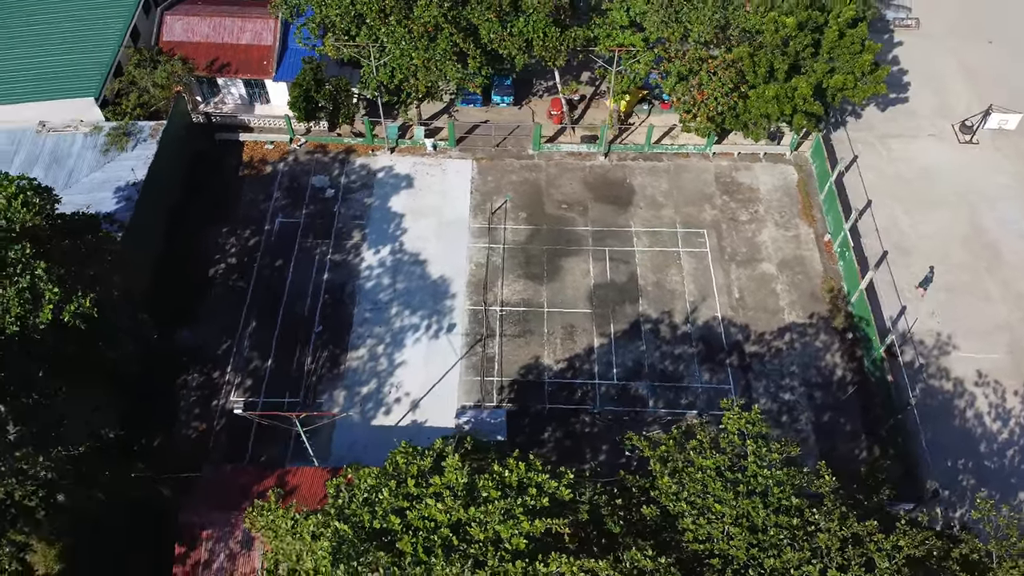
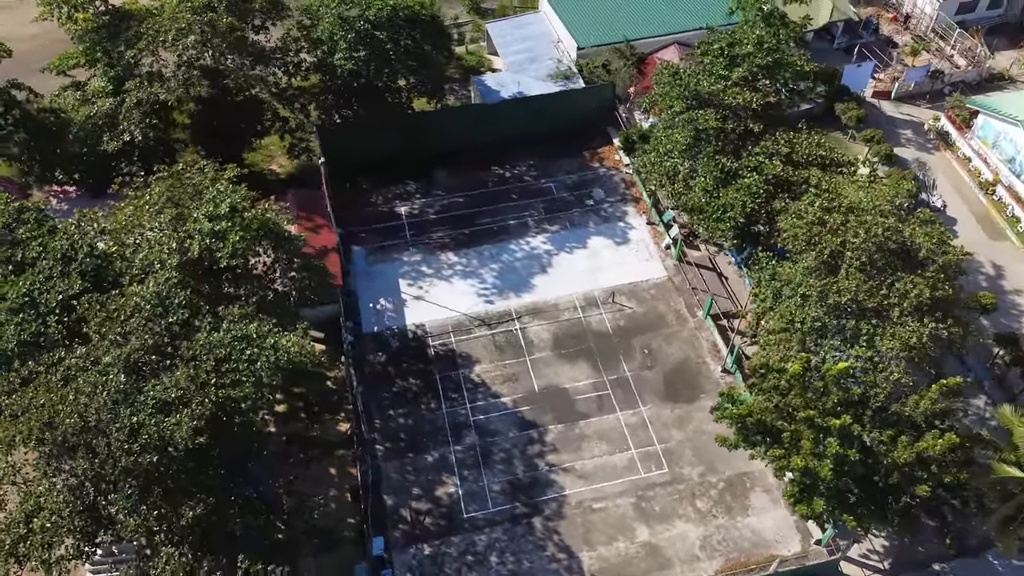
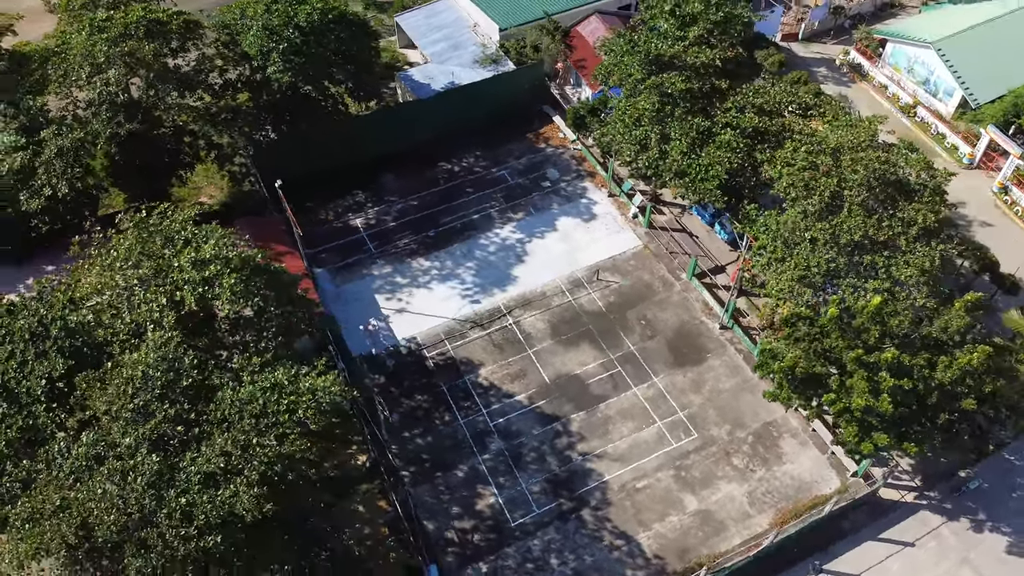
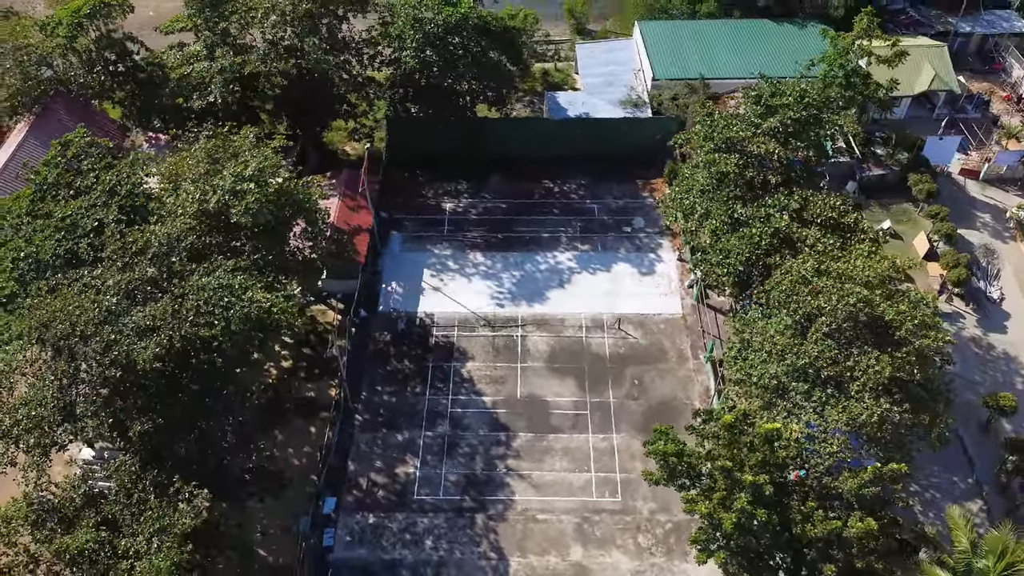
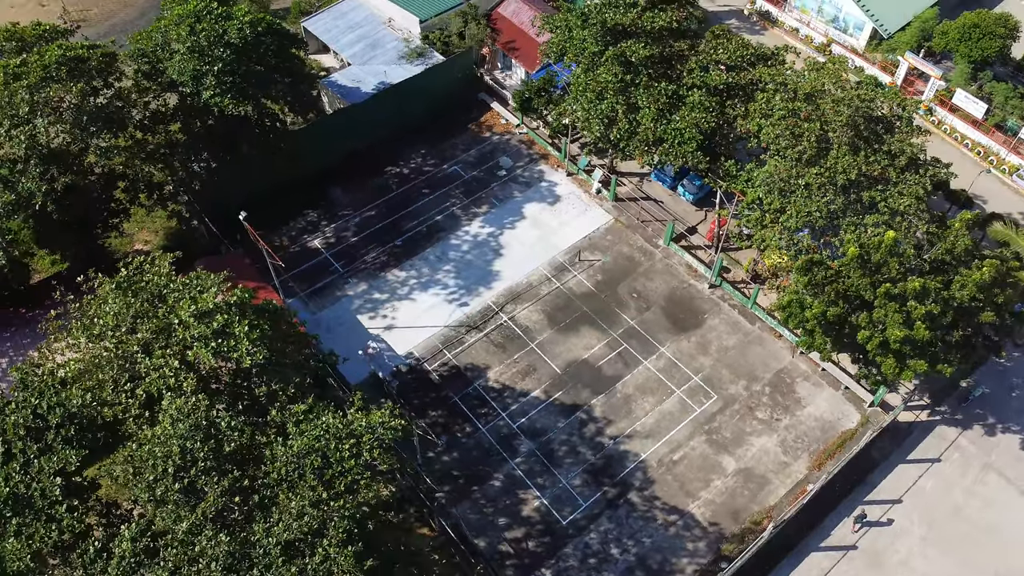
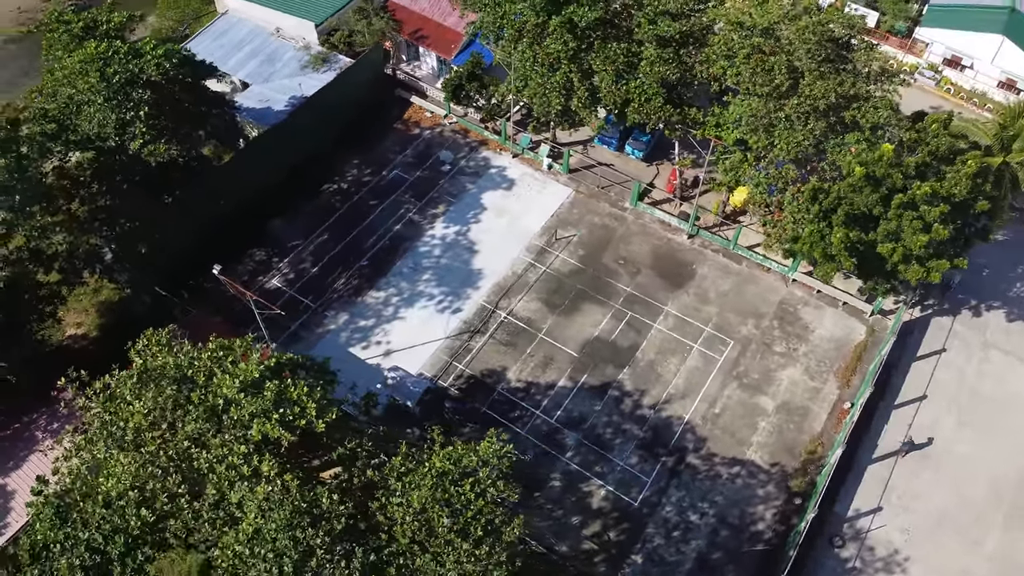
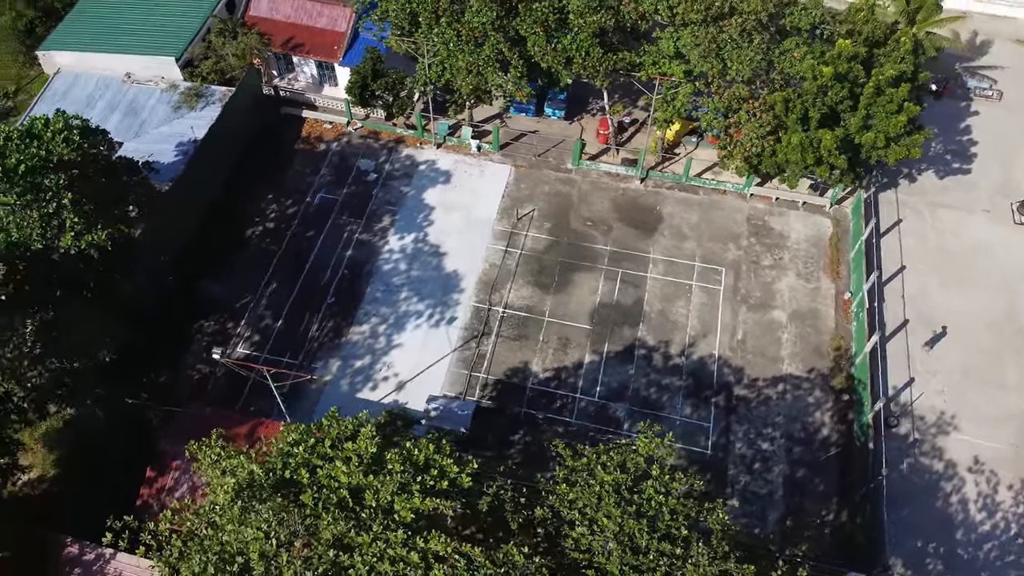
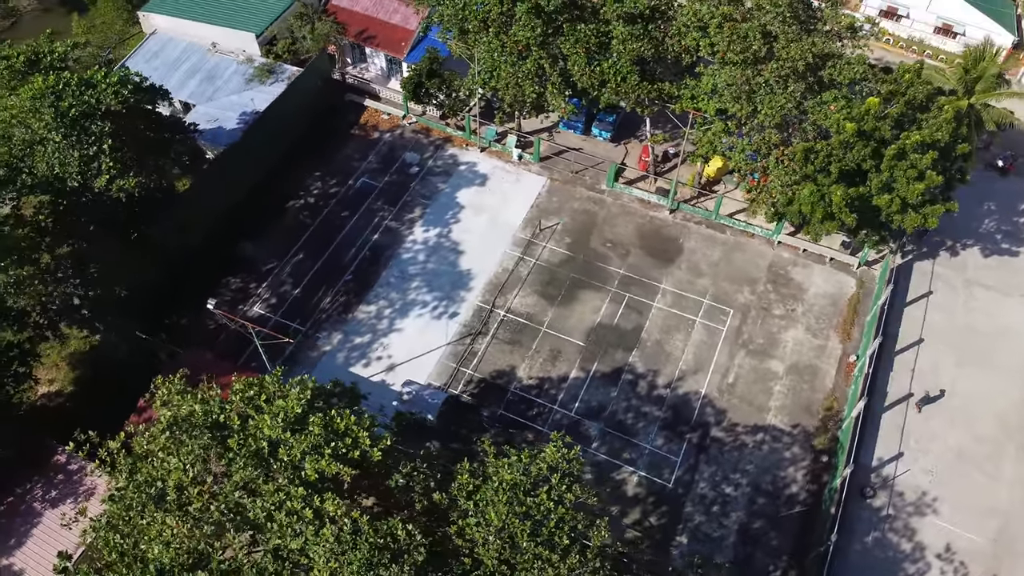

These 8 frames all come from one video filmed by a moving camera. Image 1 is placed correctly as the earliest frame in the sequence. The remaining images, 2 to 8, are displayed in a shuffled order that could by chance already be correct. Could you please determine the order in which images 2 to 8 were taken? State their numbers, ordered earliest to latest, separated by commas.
7, 8, 6, 5, 3, 2, 4
